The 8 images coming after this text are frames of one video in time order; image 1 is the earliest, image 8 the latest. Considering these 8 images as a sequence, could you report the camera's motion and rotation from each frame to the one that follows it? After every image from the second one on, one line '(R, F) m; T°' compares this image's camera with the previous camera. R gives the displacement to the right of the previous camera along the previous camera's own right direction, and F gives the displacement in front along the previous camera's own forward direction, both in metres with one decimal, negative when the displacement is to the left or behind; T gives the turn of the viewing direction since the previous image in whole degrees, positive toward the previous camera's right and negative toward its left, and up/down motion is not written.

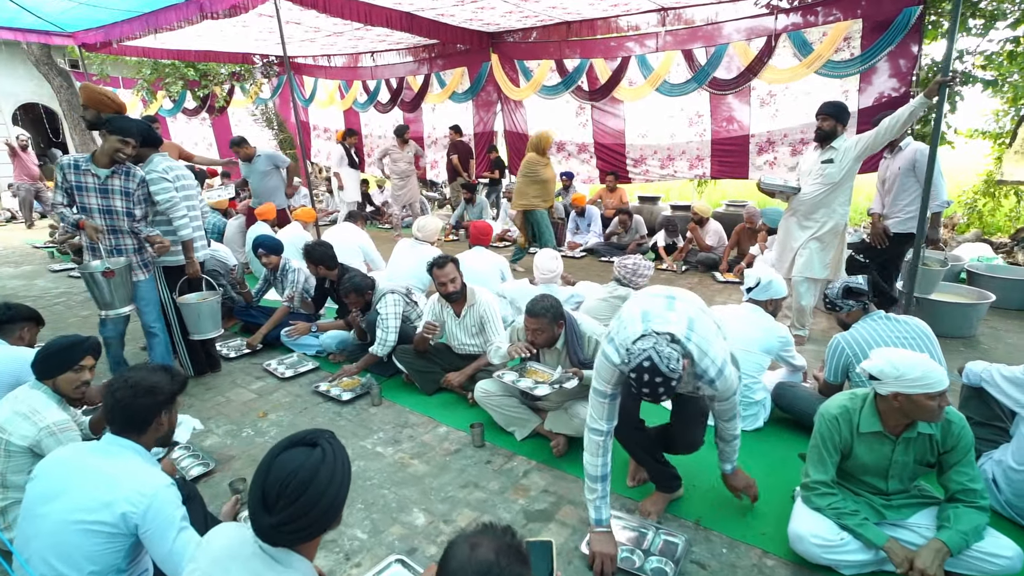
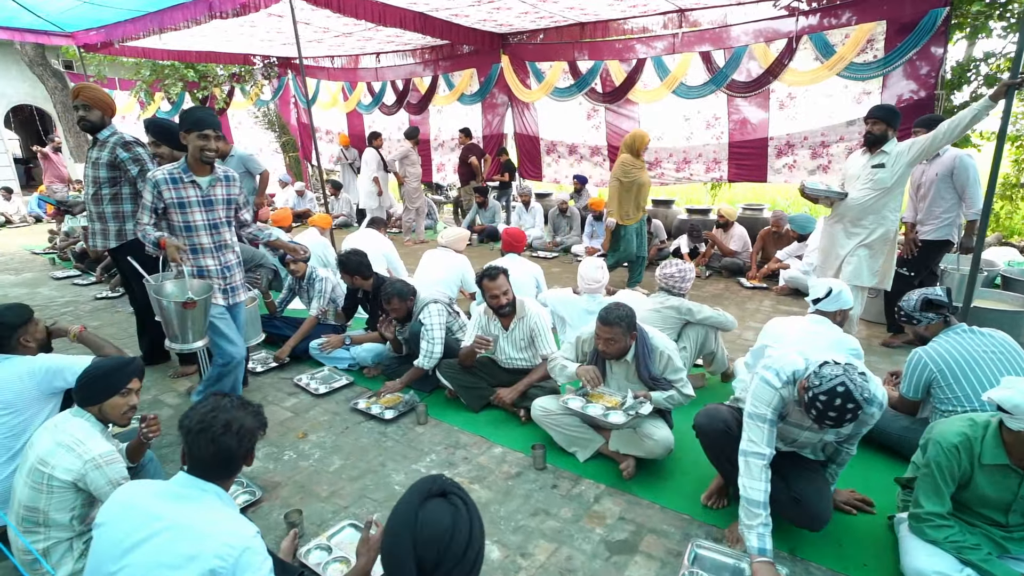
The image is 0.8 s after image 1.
(-0.4, +0.2) m; +1°
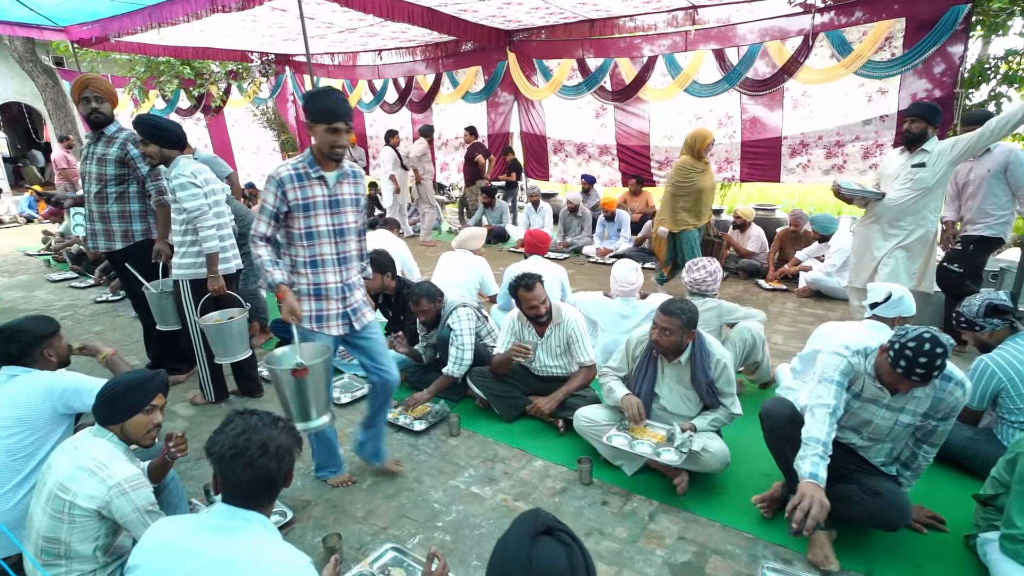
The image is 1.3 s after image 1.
(-0.3, +0.2) m; +1°
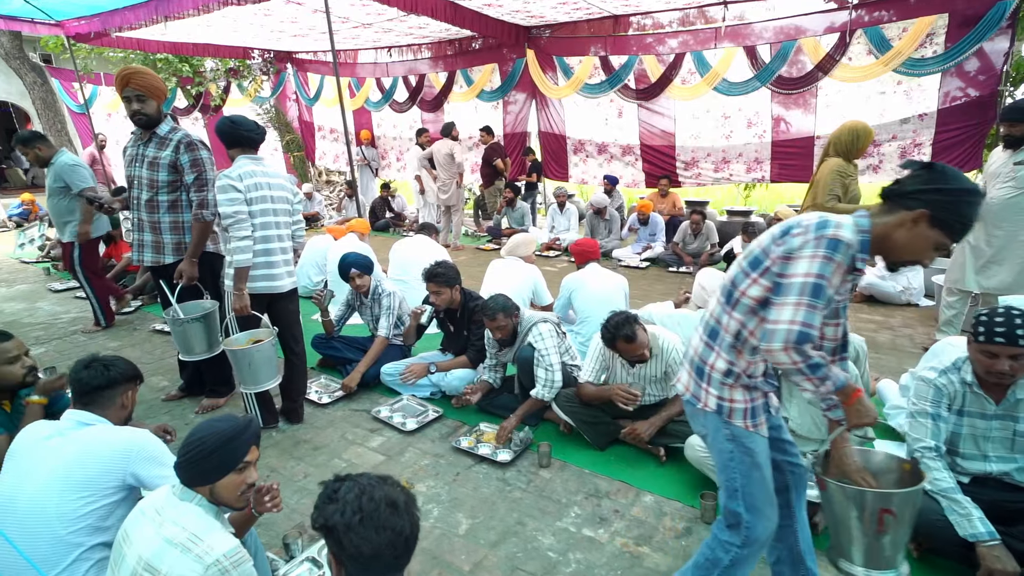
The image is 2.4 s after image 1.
(-0.6, +0.3) m; +1°
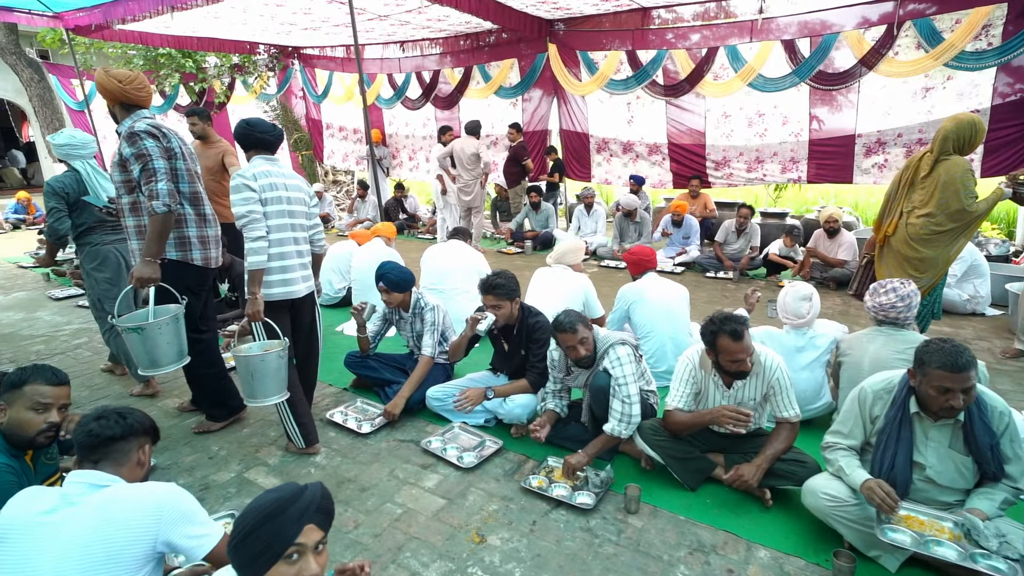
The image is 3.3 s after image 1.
(-0.4, +0.4) m; 0°
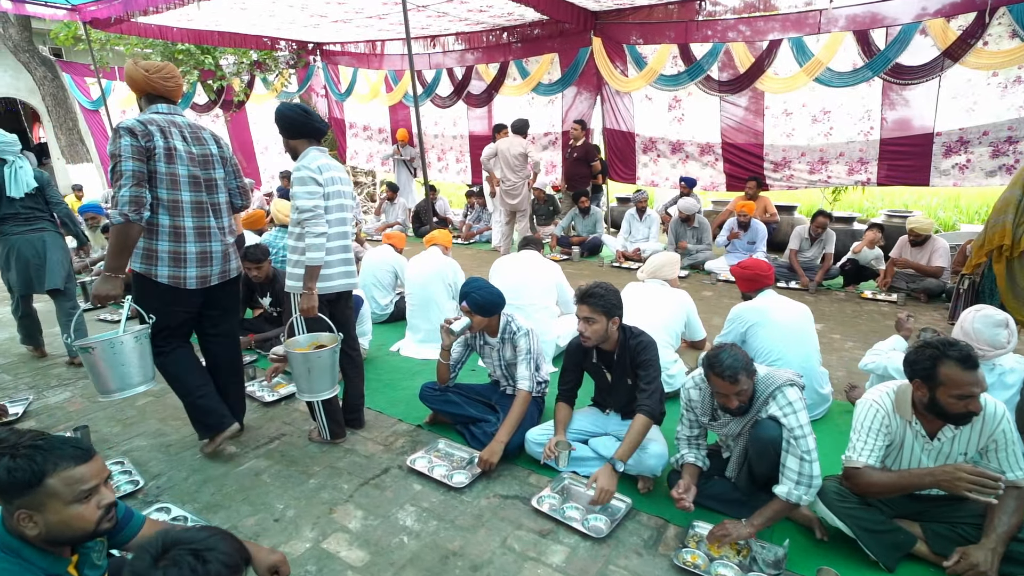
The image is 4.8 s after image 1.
(-0.6, +0.5) m; 0°
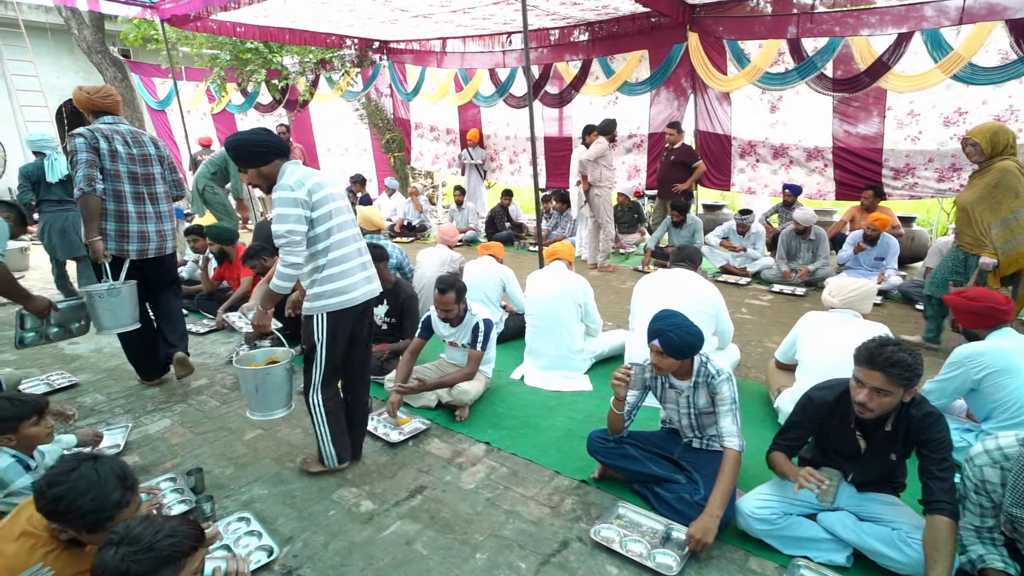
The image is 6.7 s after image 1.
(-0.8, +0.5) m; -3°
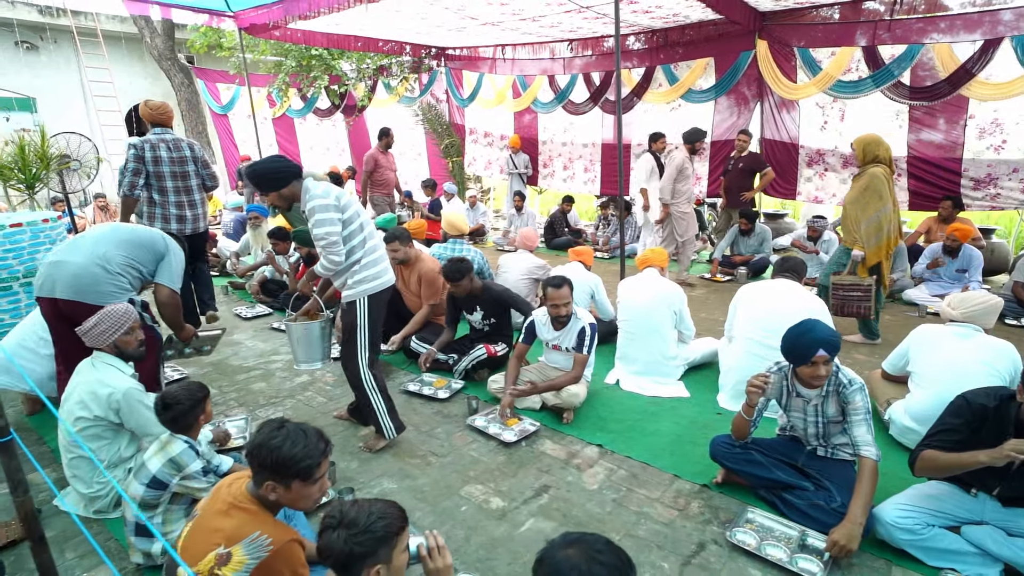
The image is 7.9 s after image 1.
(-0.5, -0.1) m; -3°
